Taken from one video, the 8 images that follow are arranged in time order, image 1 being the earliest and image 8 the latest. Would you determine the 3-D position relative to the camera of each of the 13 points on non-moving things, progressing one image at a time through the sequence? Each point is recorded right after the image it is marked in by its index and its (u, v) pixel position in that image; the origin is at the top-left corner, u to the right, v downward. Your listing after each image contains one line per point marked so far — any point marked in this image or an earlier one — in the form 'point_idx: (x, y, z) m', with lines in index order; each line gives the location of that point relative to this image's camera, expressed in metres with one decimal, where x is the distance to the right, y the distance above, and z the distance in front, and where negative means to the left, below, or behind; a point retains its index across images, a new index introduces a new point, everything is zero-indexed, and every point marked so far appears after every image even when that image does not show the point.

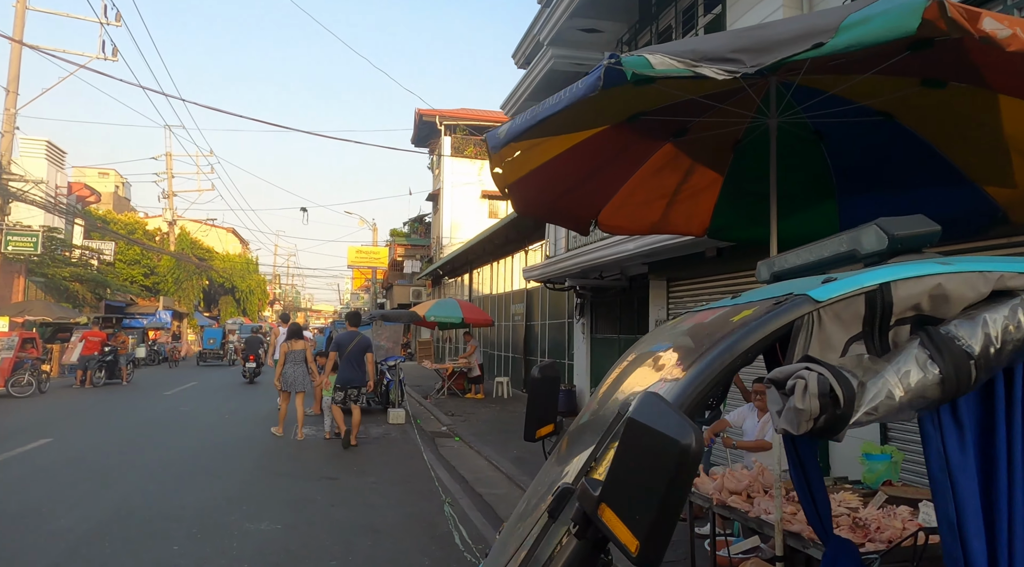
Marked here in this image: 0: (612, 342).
0: (+1.1, -0.6, +7.6) m
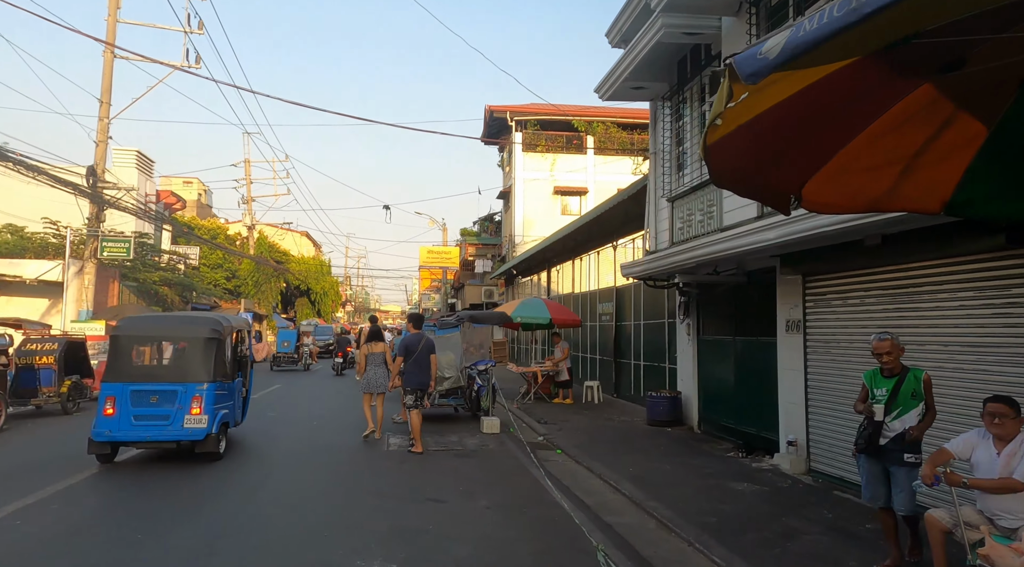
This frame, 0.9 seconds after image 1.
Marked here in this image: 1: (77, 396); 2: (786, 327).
0: (+2.1, -0.6, +6.9) m
1: (-9.2, -2.4, +14.7) m
2: (+2.3, -0.4, +5.9) m
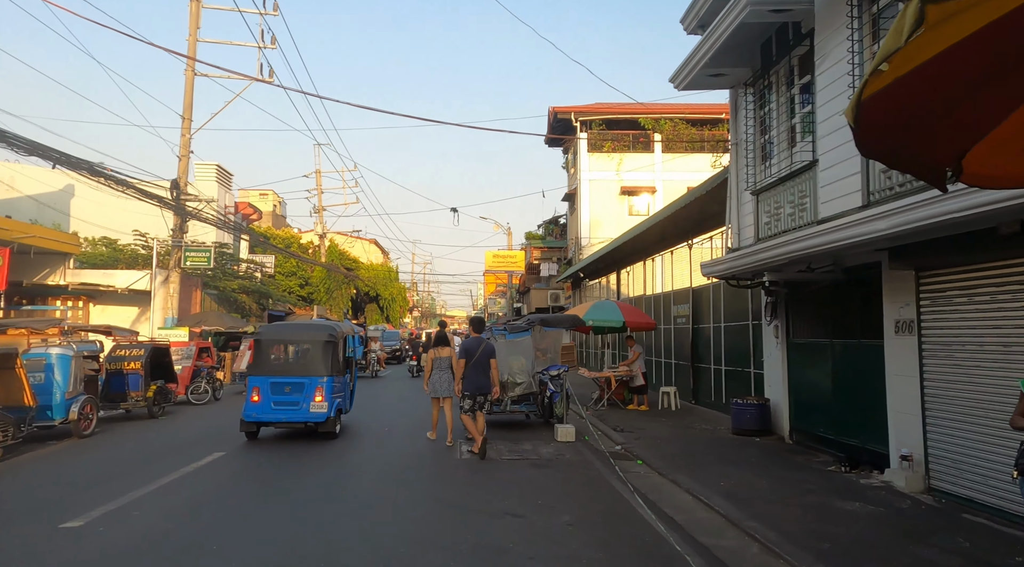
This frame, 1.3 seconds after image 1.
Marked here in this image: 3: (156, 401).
0: (+2.8, -0.6, +6.4) m
1: (-7.7, -2.6, +15.2) m
2: (+2.9, -0.3, +5.3) m
3: (-7.7, -2.5, +14.9) m
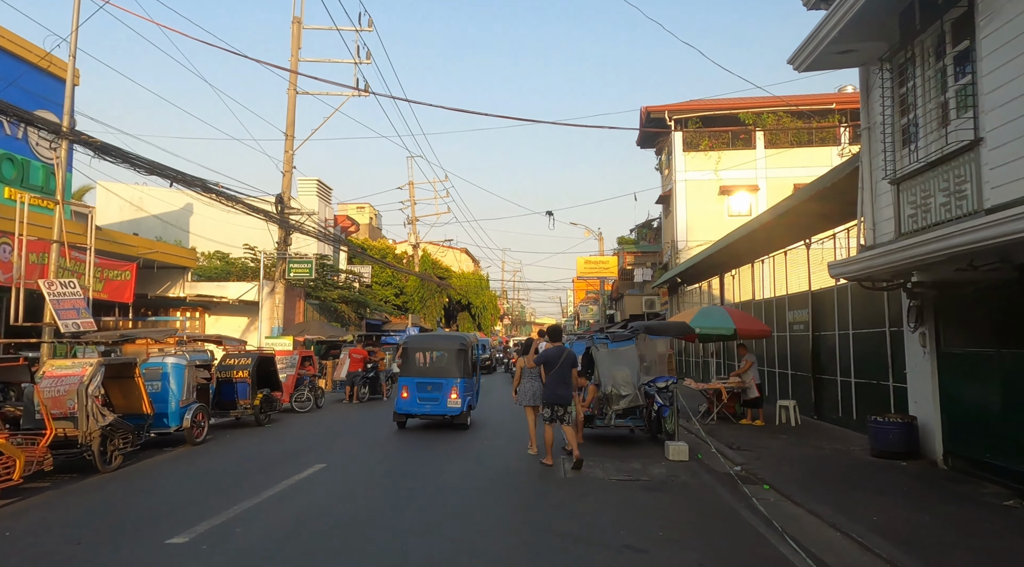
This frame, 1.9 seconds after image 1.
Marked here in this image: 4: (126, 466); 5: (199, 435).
0: (+3.7, -0.6, +5.5) m
1: (-5.5, -2.8, +15.6) m
2: (+3.7, -0.3, +4.5) m
3: (-5.6, -2.8, +15.4) m
4: (-5.9, -2.8, +10.5) m
5: (-5.8, -2.8, +12.7) m
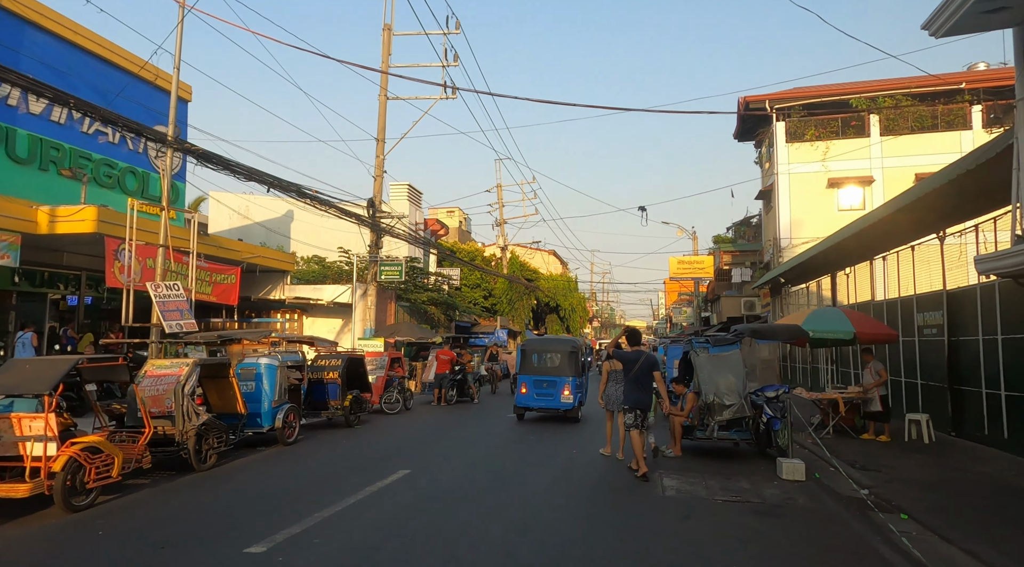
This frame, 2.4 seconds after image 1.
0: (+4.4, -0.6, +4.5) m
1: (-3.5, -2.9, +15.7) m
2: (+4.2, -0.3, +3.5) m
3: (-3.6, -2.8, +15.4) m
4: (-4.5, -2.8, +10.7) m
5: (-4.1, -2.8, +12.8) m
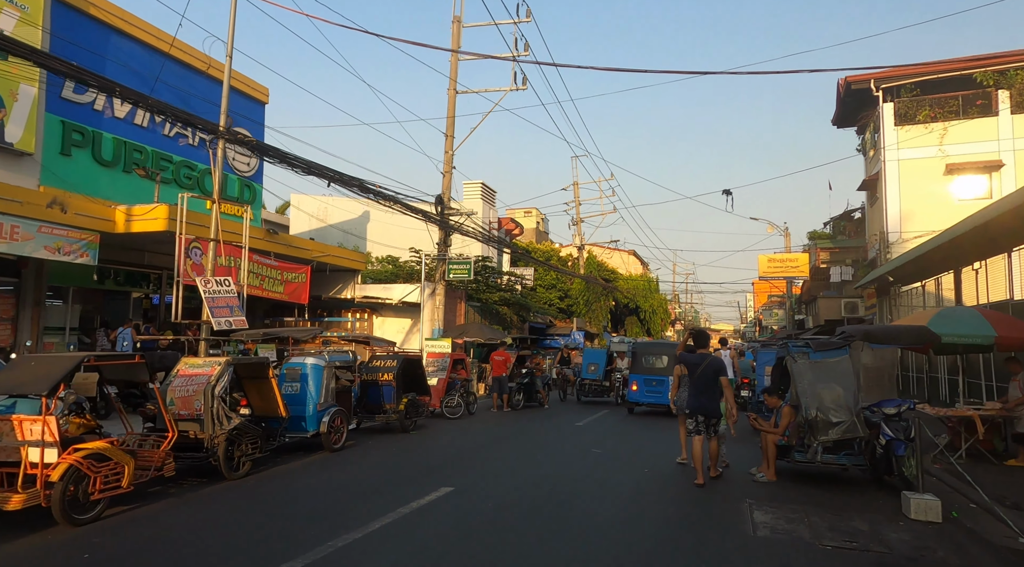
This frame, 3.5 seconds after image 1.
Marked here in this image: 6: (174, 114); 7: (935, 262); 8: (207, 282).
0: (+4.4, -0.4, +2.7) m
1: (-2.1, -2.8, +14.7) m
2: (+4.2, -0.2, +1.7) m
3: (-2.2, -2.7, +14.5) m
4: (-3.7, -2.7, +9.9) m
5: (-3.0, -2.7, +11.9) m
6: (-6.3, +3.1, +12.8) m
7: (+10.5, +0.6, +17.4) m
8: (-5.7, 0.0, +12.8) m
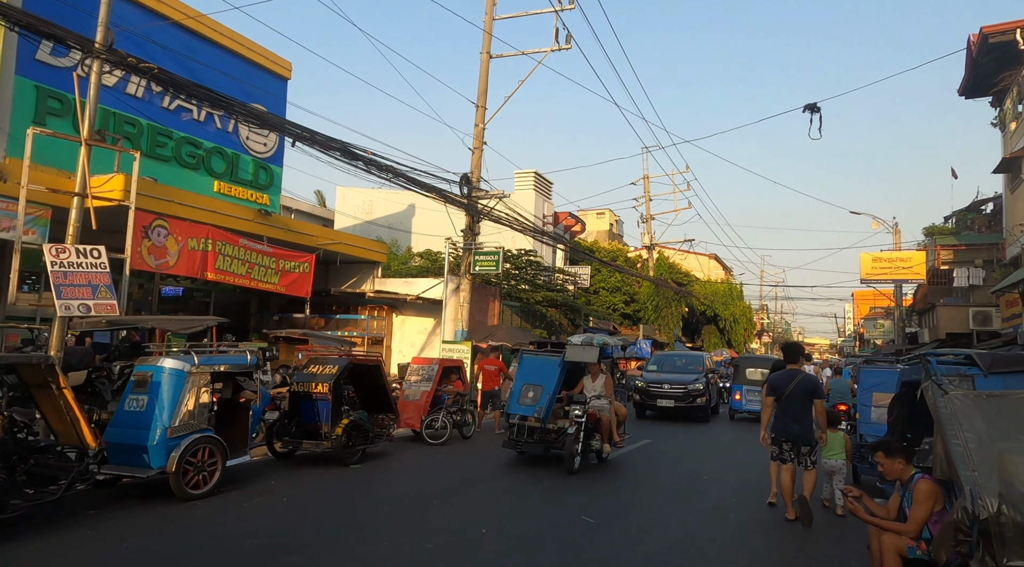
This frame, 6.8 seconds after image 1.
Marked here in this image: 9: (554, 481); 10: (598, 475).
0: (+2.7, 0.0, -2.0) m
1: (-2.3, -2.4, +10.7) m
2: (+2.3, +0.2, -3.0) m
3: (-2.5, -2.4, +10.5) m
4: (-4.5, -2.3, +6.1) m
5: (-3.6, -2.3, +8.1) m
6: (-6.6, +3.6, +9.4) m
7: (+10.6, +0.7, +11.9) m
8: (-6.0, +0.4, +9.3) m
9: (+0.6, -3.0, +10.3) m
10: (+1.3, -3.0, +10.5) m
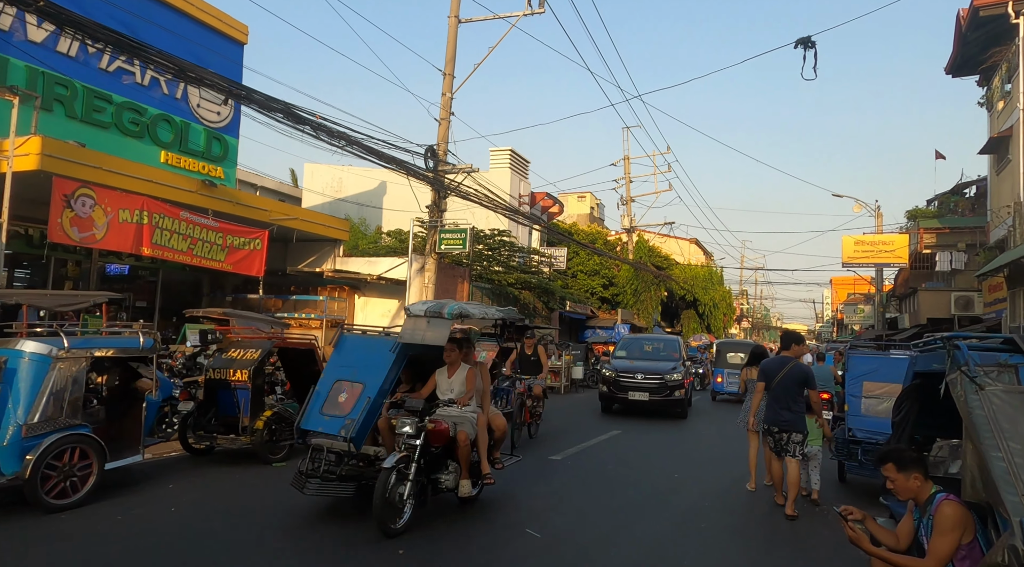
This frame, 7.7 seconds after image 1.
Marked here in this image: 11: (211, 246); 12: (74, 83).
0: (+2.4, 0.0, -3.2) m
1: (-3.0, -2.1, +9.4) m
2: (+2.0, +0.3, -4.2) m
3: (-3.2, -2.0, +9.2) m
4: (-5.1, -2.0, +4.7) m
5: (-4.2, -2.0, +6.7) m
6: (-7.2, +3.9, +7.8) m
7: (+9.9, +1.0, +10.8) m
8: (-6.7, +0.8, +7.8) m
9: (-0.1, -2.6, +9.1) m
10: (+0.6, -2.6, +9.3) m
11: (-8.1, +1.0, +18.5) m
12: (-12.7, +5.8, +20.1) m
